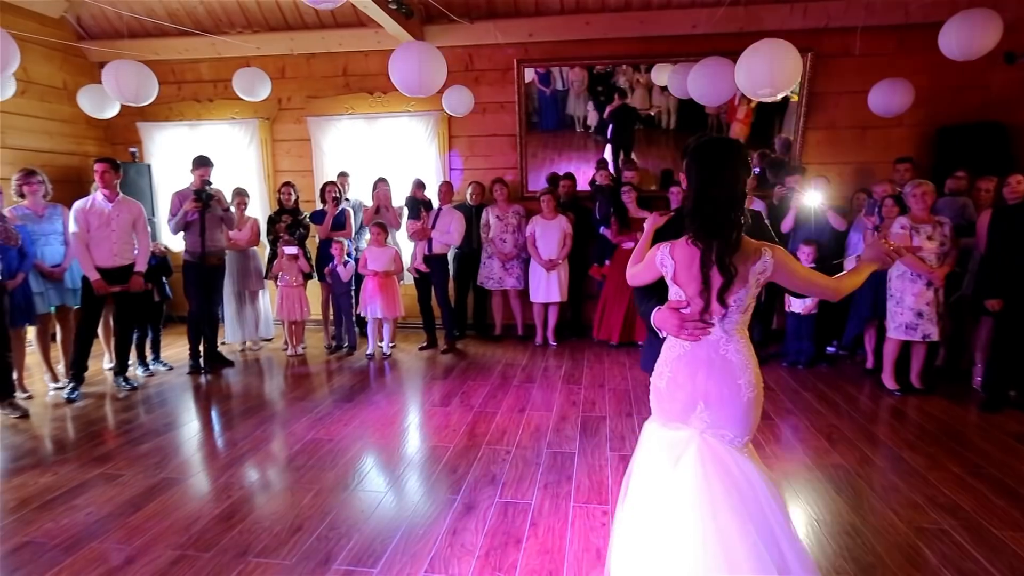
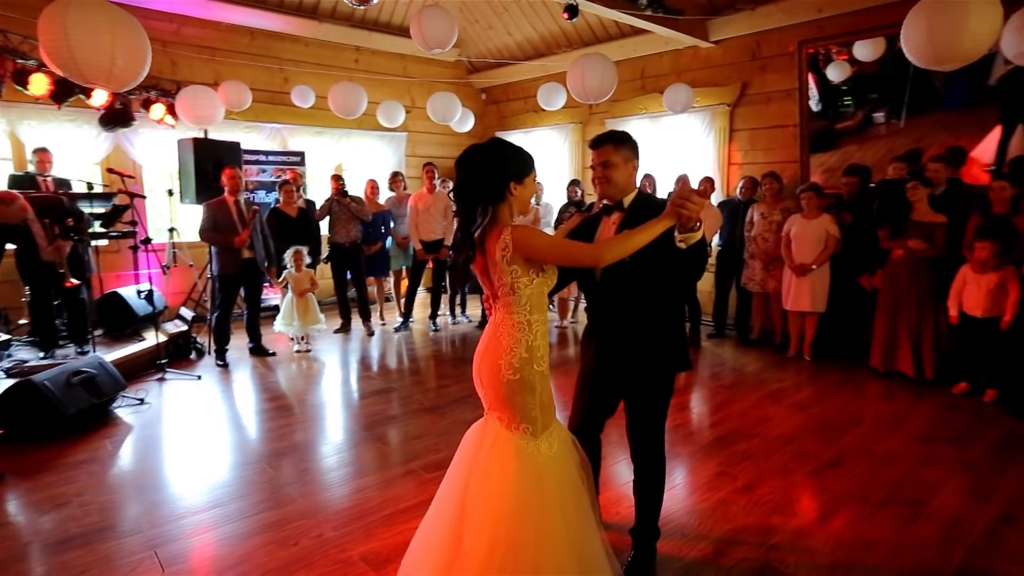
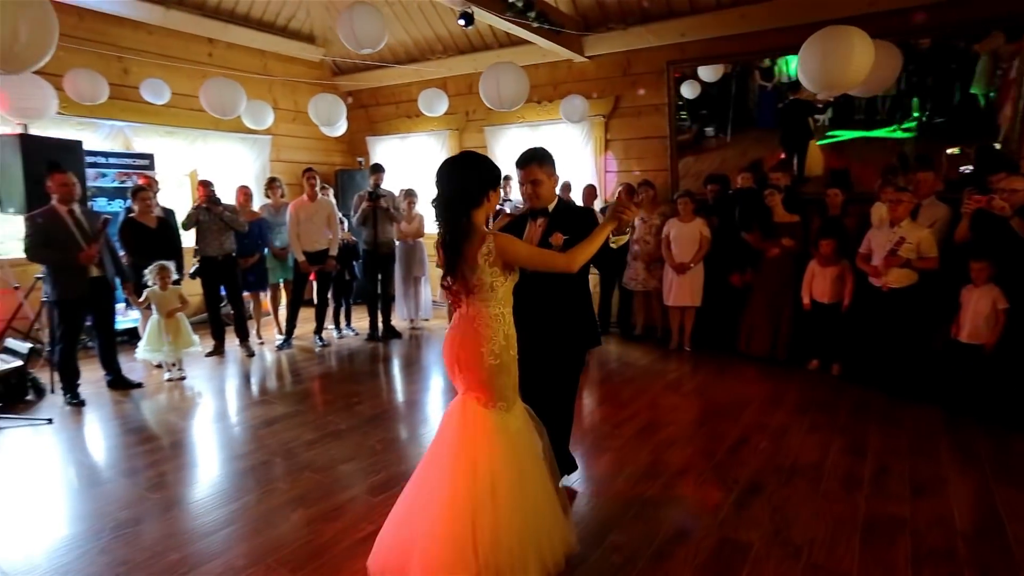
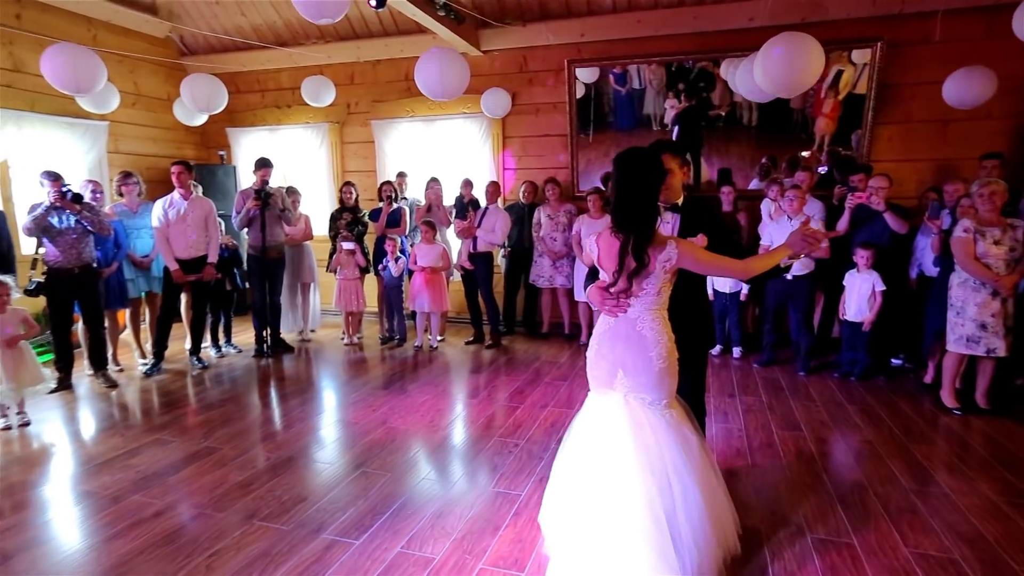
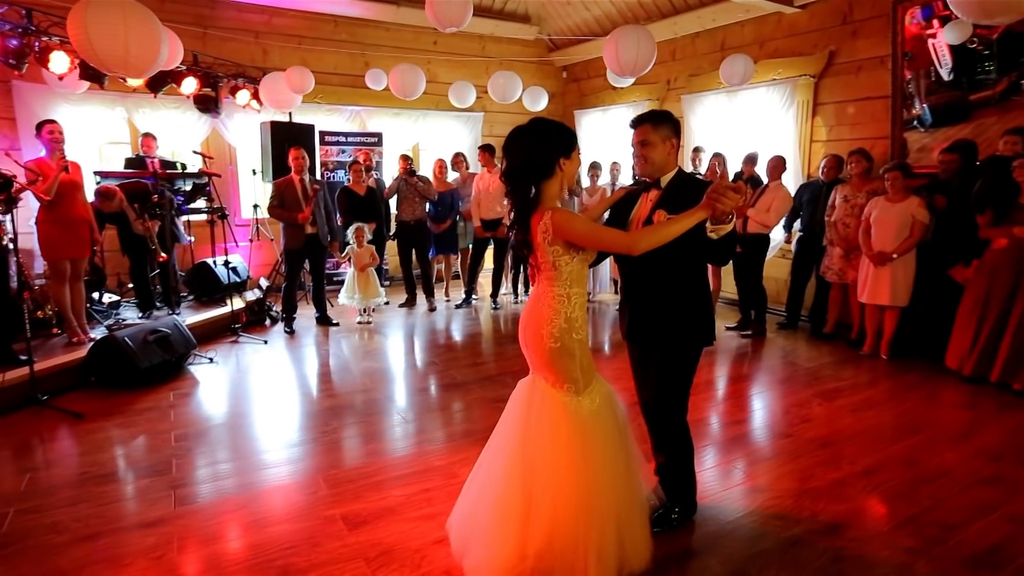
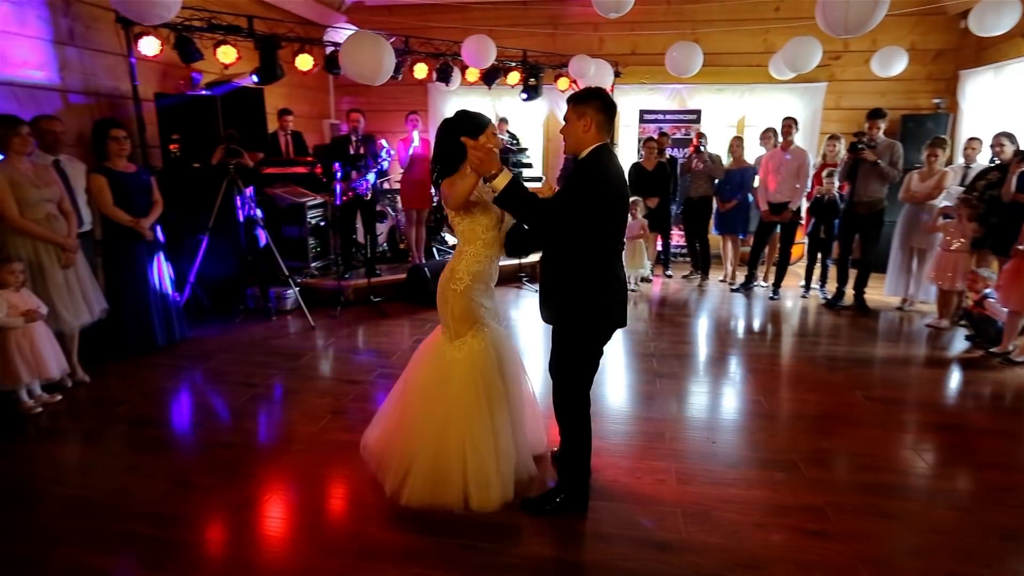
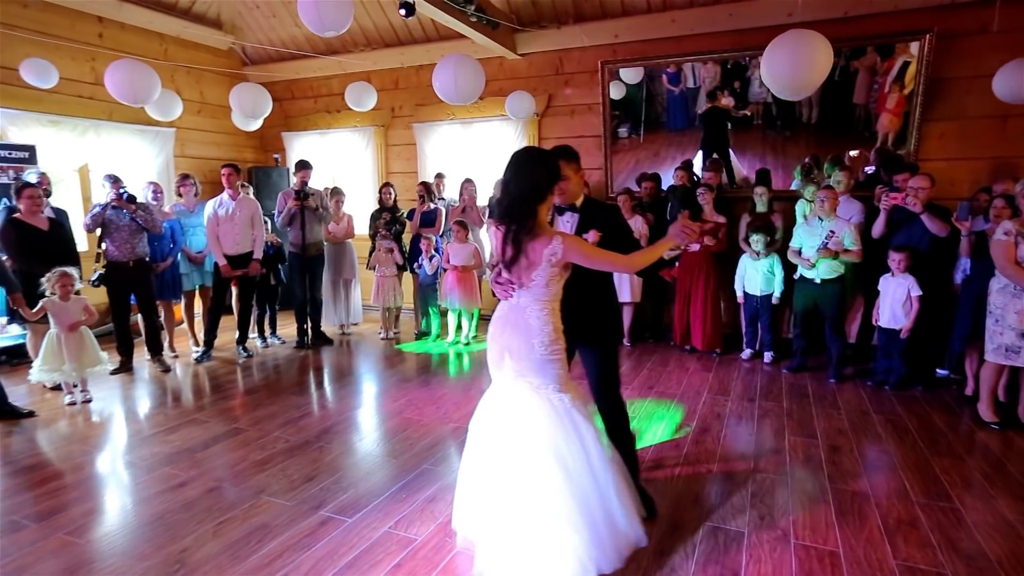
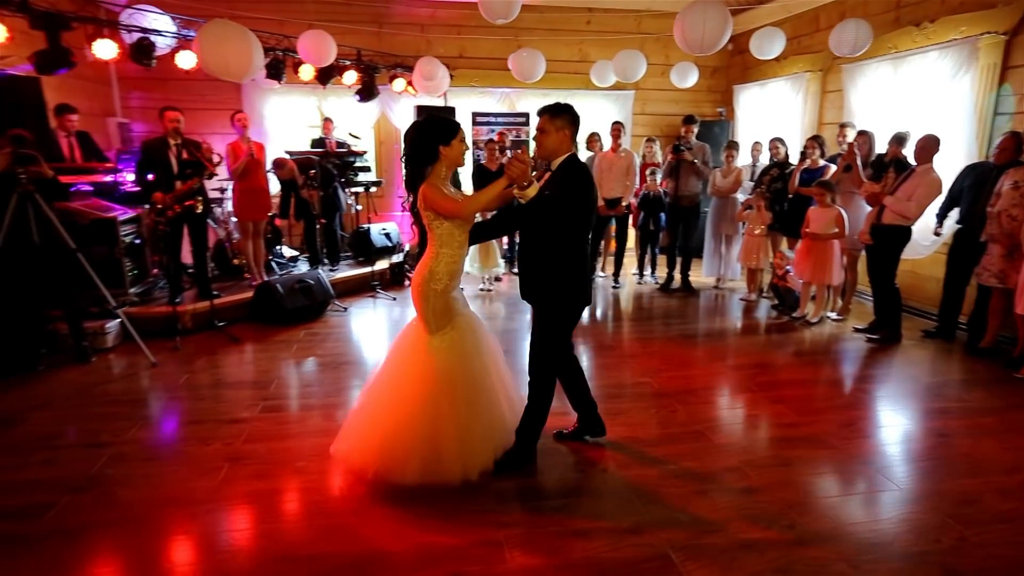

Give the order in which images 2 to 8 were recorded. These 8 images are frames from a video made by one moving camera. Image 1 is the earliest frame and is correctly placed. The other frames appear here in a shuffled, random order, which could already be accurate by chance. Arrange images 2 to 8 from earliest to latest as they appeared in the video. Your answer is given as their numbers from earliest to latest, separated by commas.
4, 7, 3, 2, 5, 8, 6
